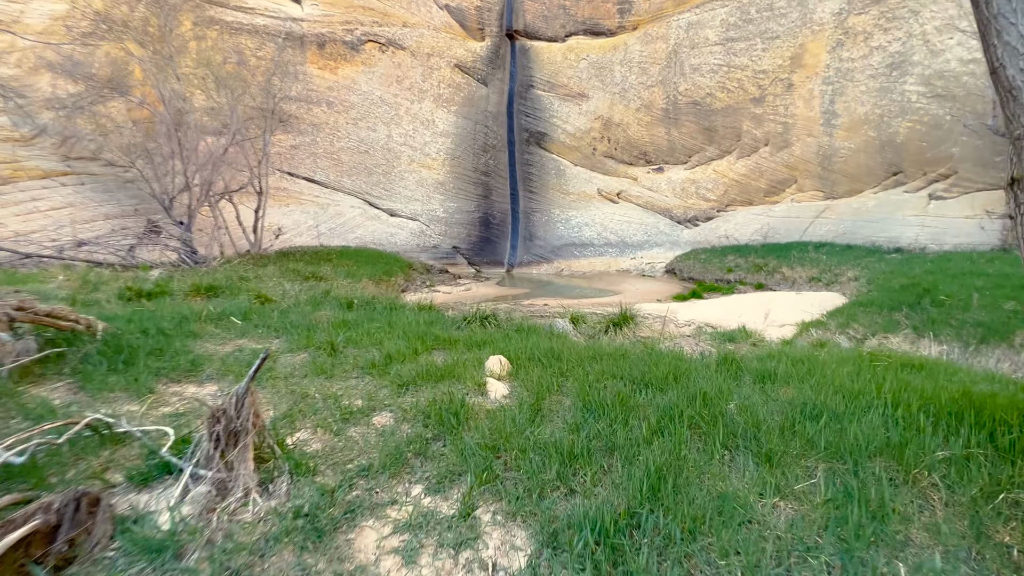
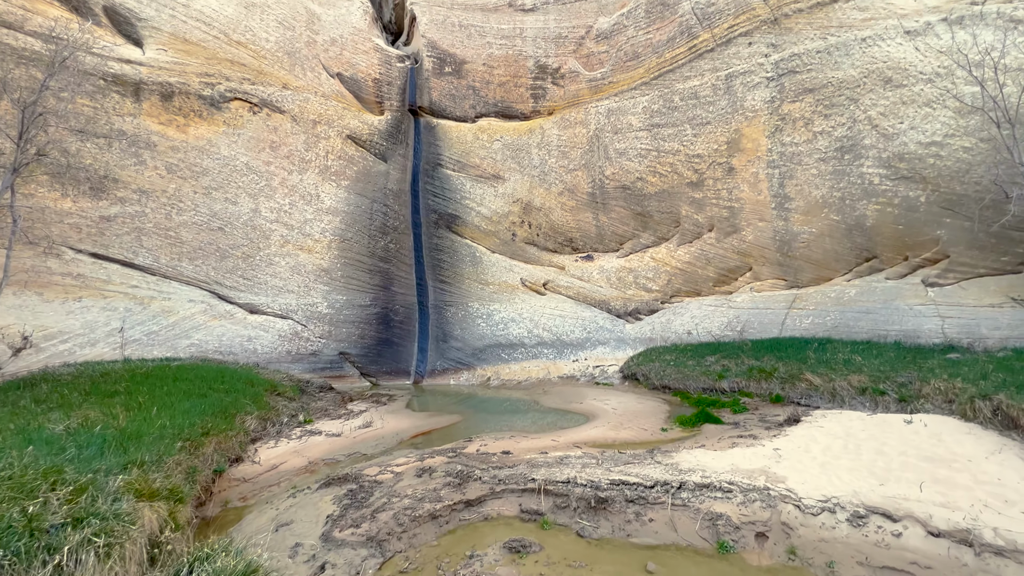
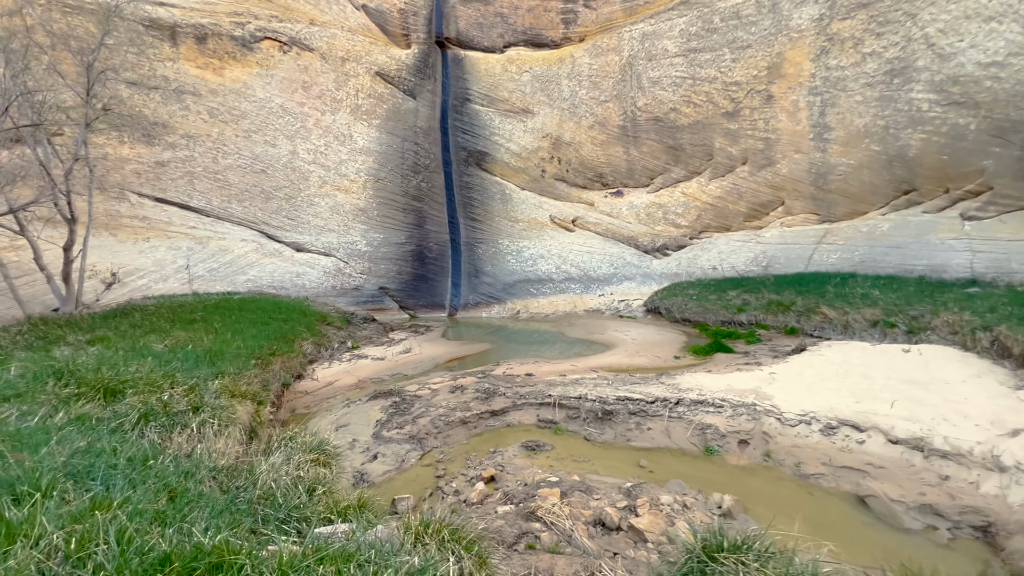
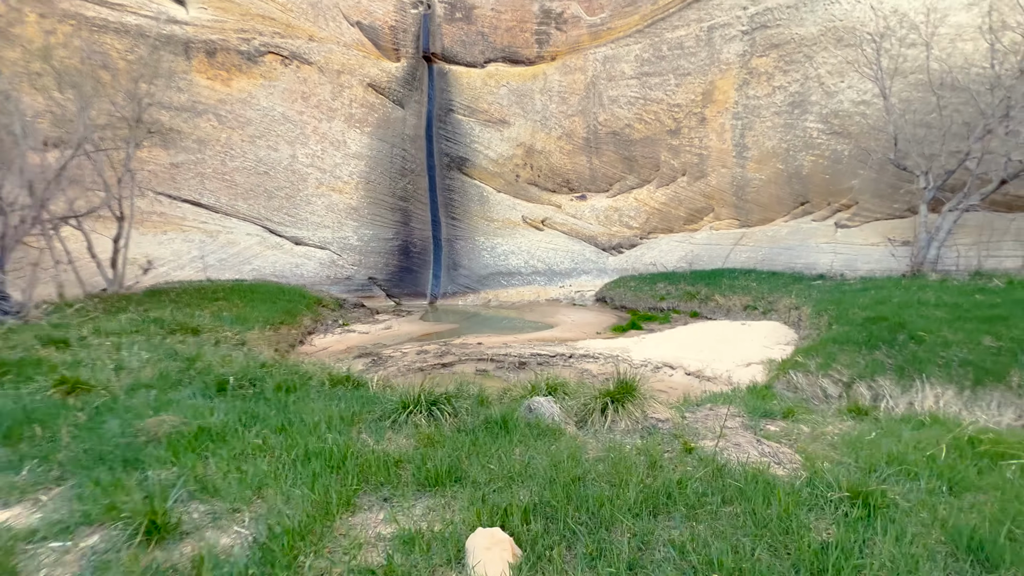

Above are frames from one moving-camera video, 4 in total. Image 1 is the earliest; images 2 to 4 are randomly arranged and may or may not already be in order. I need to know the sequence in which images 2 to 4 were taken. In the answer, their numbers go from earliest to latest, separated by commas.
4, 3, 2
